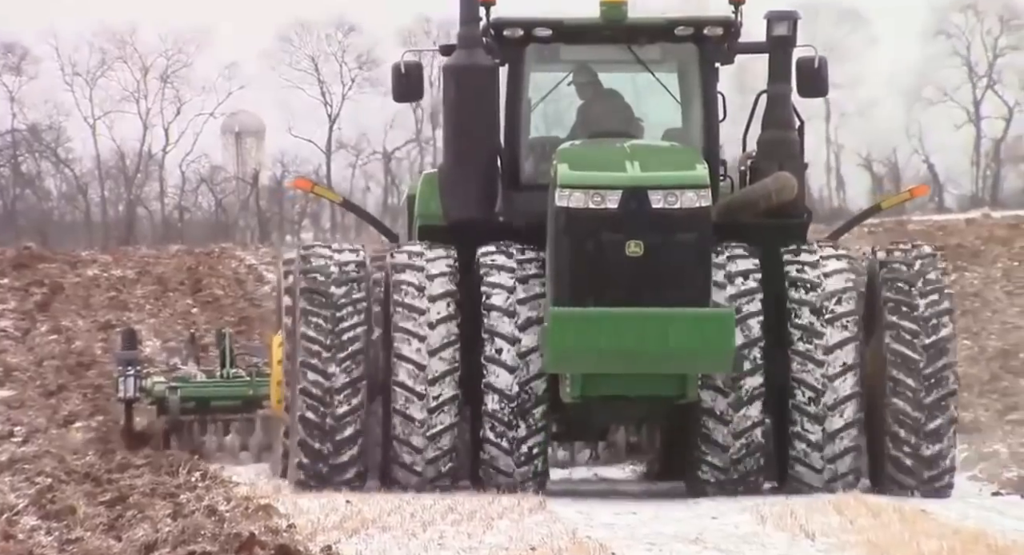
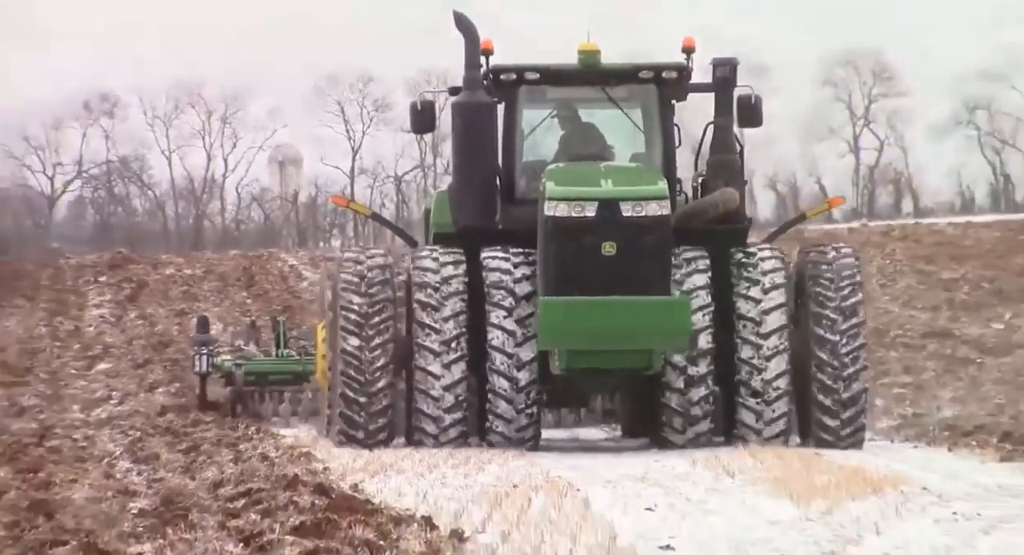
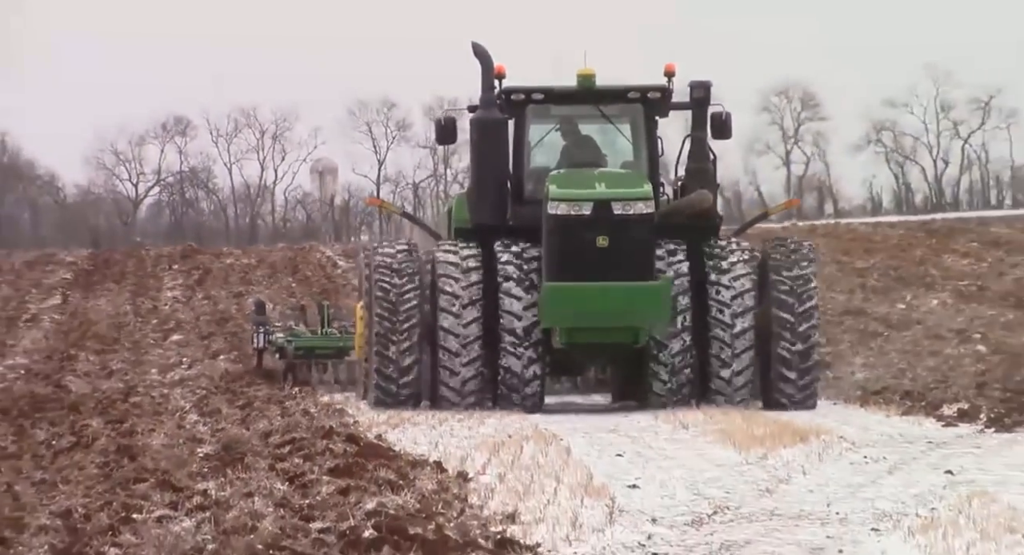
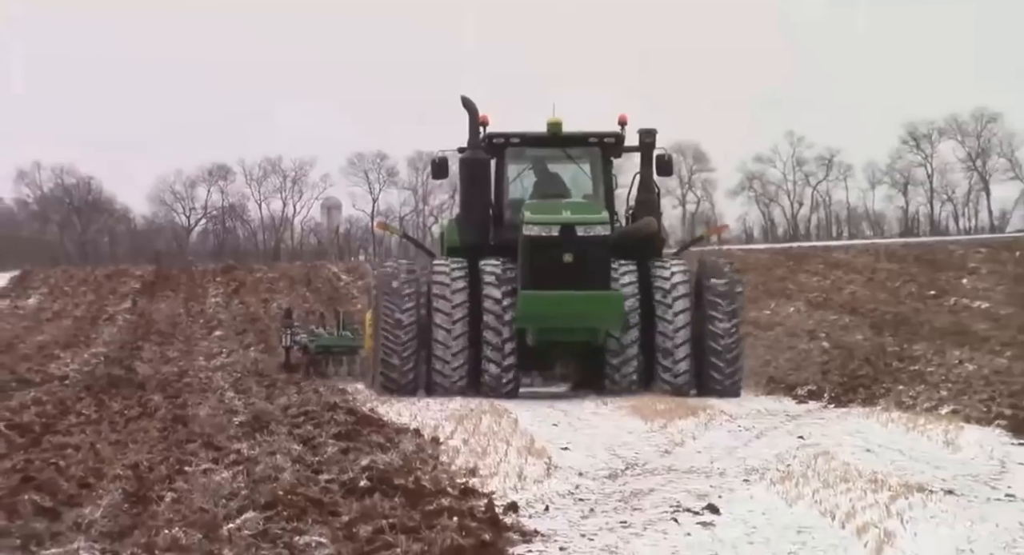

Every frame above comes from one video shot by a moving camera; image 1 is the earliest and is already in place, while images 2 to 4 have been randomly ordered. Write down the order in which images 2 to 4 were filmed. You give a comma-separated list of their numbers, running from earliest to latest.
2, 3, 4
